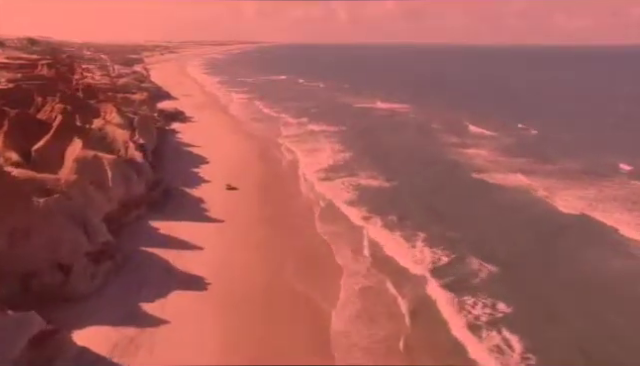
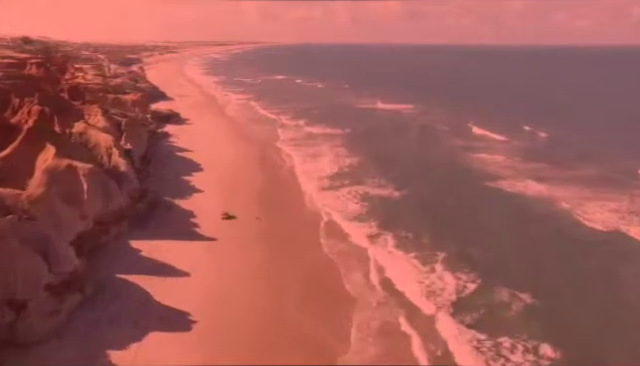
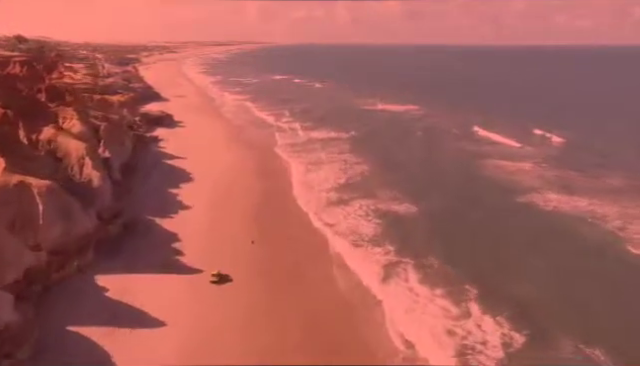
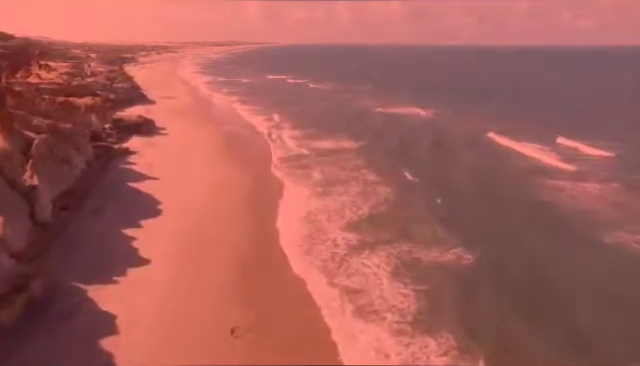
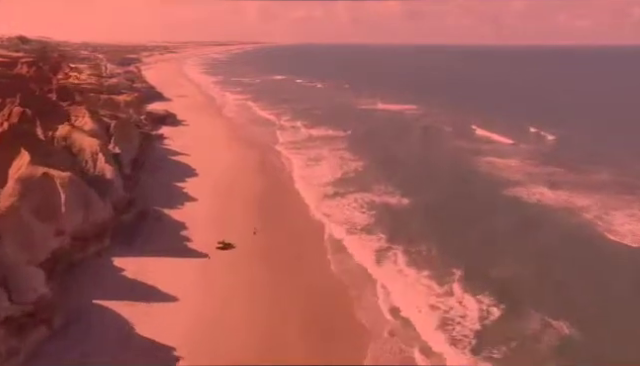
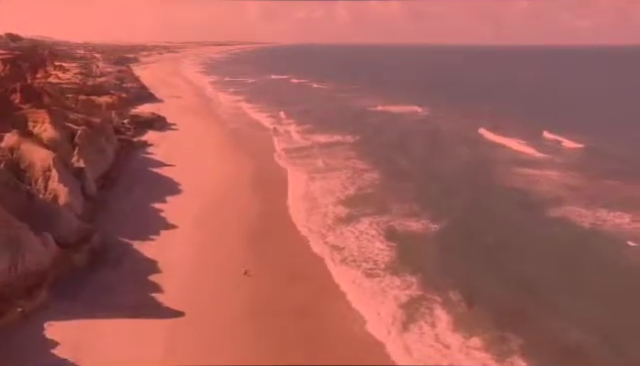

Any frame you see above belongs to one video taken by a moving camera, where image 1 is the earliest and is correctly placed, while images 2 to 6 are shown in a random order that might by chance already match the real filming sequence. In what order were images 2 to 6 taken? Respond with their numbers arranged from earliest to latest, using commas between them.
2, 5, 3, 6, 4
